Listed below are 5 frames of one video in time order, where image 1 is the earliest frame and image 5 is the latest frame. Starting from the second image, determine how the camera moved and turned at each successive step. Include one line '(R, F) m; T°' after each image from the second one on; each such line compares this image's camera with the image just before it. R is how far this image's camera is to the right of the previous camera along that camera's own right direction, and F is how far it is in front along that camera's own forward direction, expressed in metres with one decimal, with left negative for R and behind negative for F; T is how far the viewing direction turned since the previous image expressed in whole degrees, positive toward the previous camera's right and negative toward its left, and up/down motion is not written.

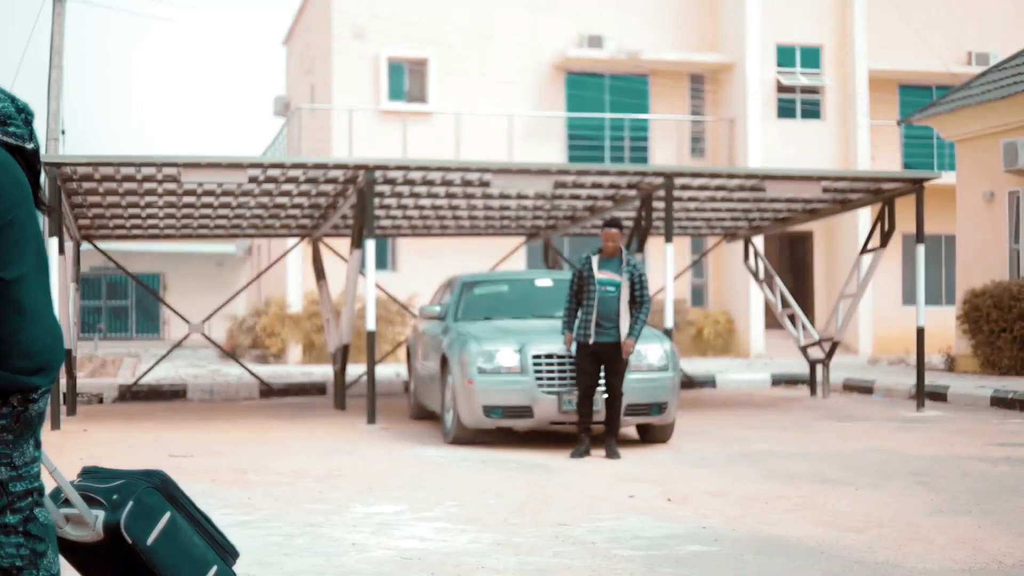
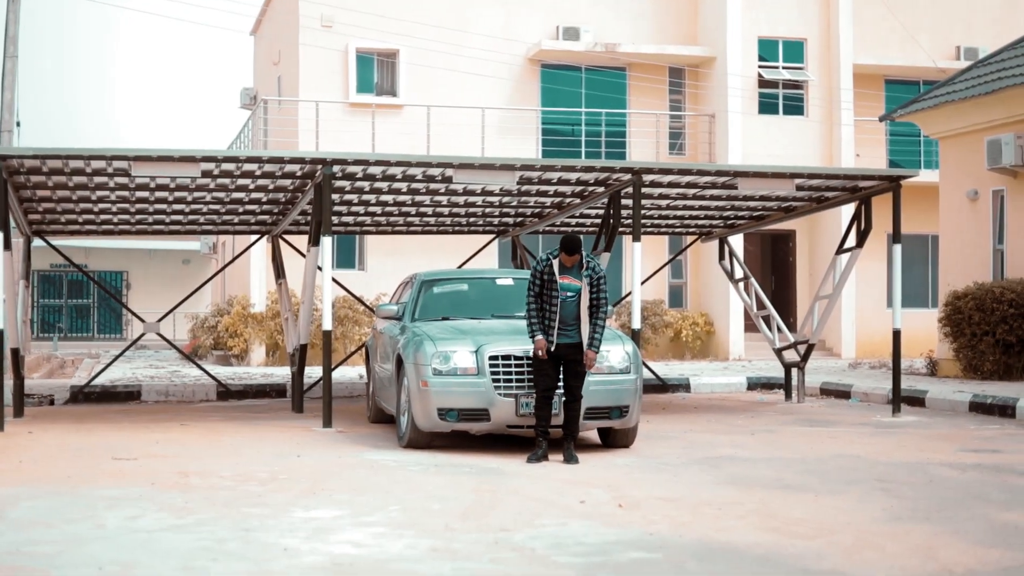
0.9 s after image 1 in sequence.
(+0.4, +0.5) m; 0°
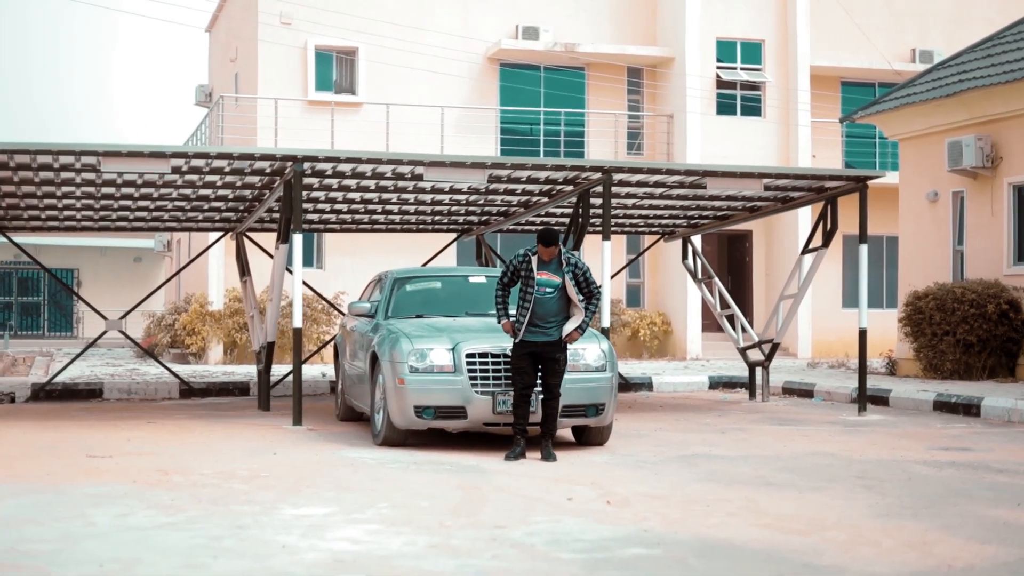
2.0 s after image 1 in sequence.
(-0.5, 0.0) m; +3°
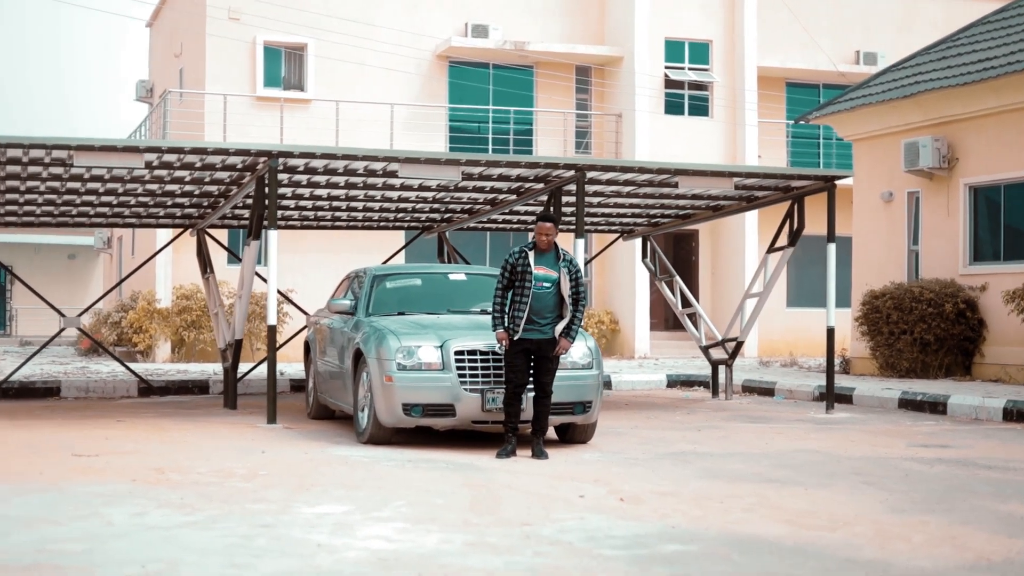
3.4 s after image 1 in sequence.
(-1.0, +0.1) m; +5°
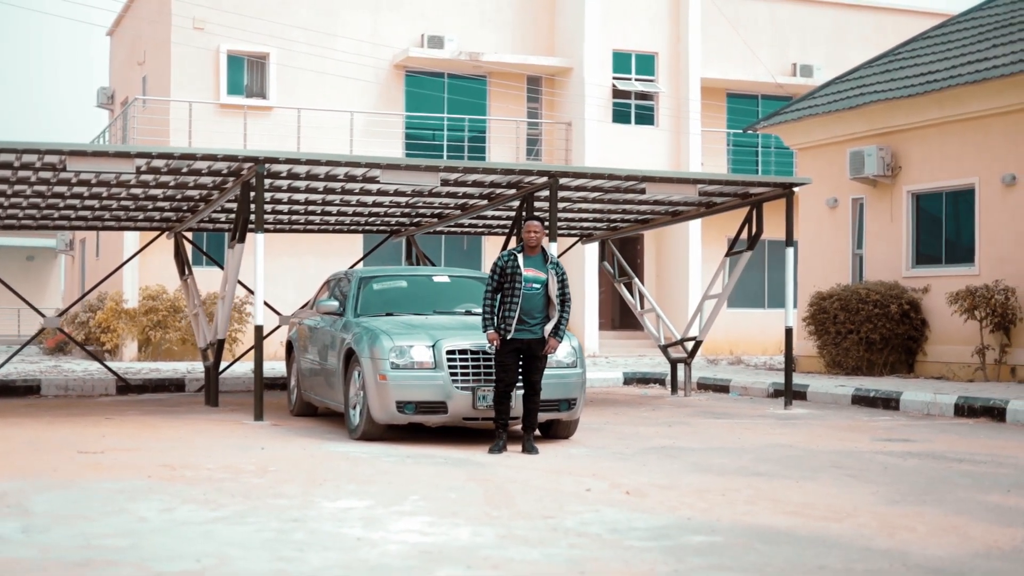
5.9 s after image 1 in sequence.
(-1.0, -0.4) m; +5°
